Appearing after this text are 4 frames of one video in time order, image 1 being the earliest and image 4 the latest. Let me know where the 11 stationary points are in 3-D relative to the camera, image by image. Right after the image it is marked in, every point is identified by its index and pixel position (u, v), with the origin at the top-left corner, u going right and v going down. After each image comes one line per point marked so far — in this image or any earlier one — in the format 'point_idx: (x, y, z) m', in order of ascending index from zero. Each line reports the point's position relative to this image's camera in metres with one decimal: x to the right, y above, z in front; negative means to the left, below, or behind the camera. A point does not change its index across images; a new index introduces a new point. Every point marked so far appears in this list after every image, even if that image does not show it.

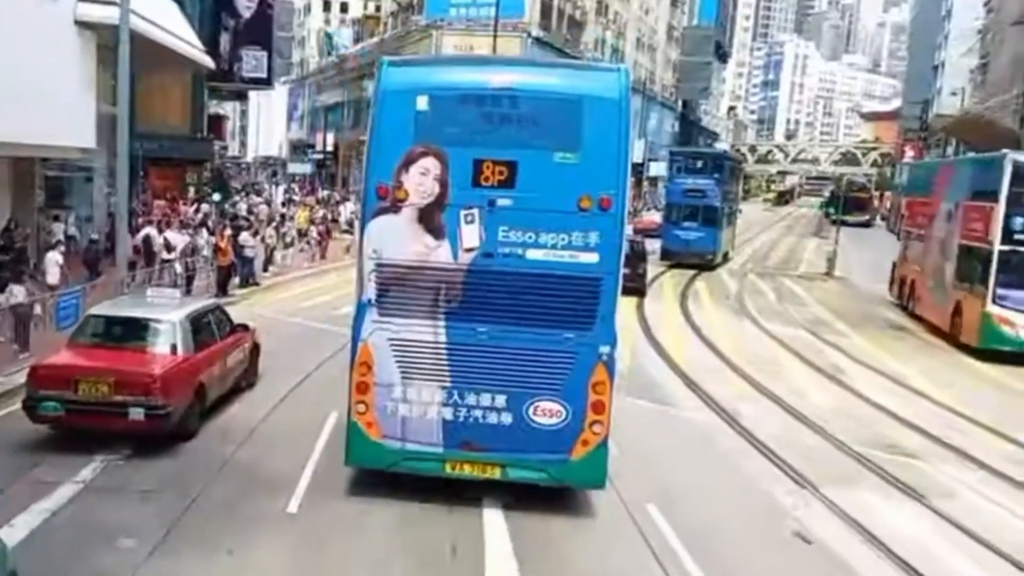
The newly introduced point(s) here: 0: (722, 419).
0: (+4.4, -2.7, +15.8) m
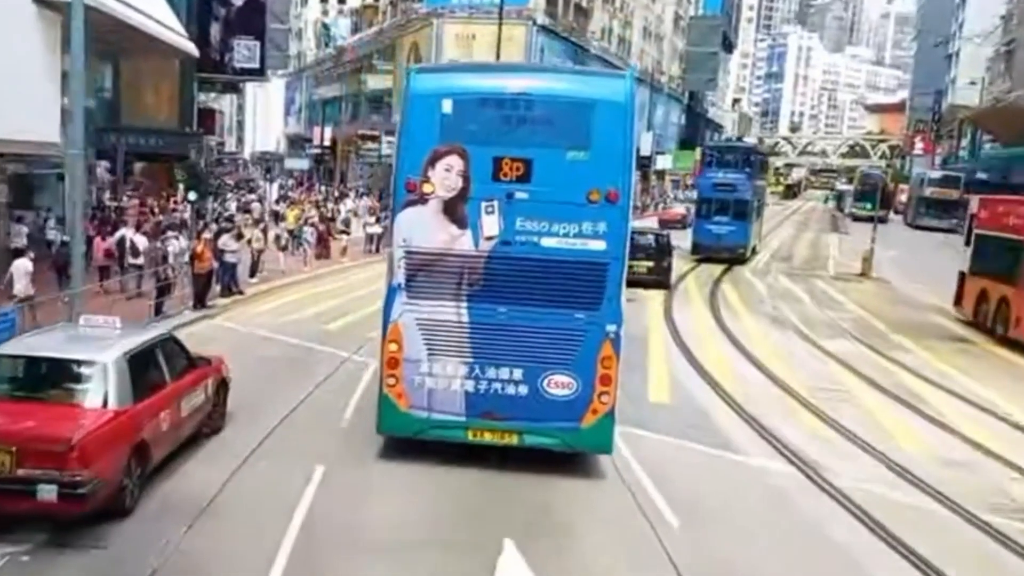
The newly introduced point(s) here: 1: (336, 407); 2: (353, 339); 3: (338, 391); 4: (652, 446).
0: (+4.8, -3.0, +13.0) m
1: (-3.4, -2.3, +14.7) m
2: (-4.2, -1.3, +19.9) m
3: (-3.6, -2.1, +15.7) m
4: (+2.5, -2.8, +13.5) m
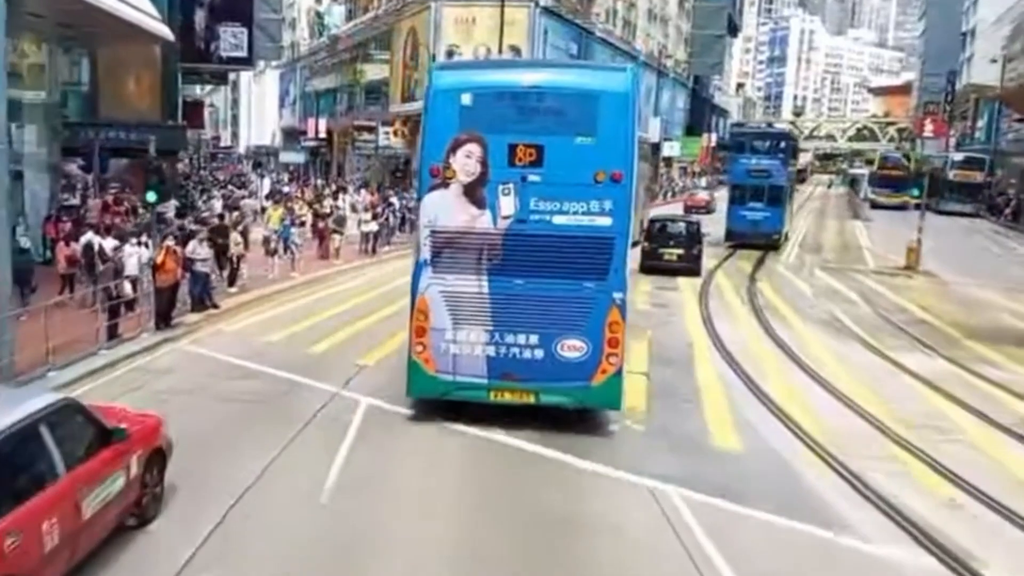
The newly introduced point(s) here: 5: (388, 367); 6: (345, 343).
0: (+5.3, -3.3, +9.7) m
1: (-3.0, -2.7, +11.5) m
2: (-3.7, -1.7, +16.7) m
3: (-3.2, -2.5, +12.5) m
4: (+2.9, -3.1, +10.3) m
5: (-2.7, -1.7, +16.7) m
6: (-4.1, -1.4, +18.5) m
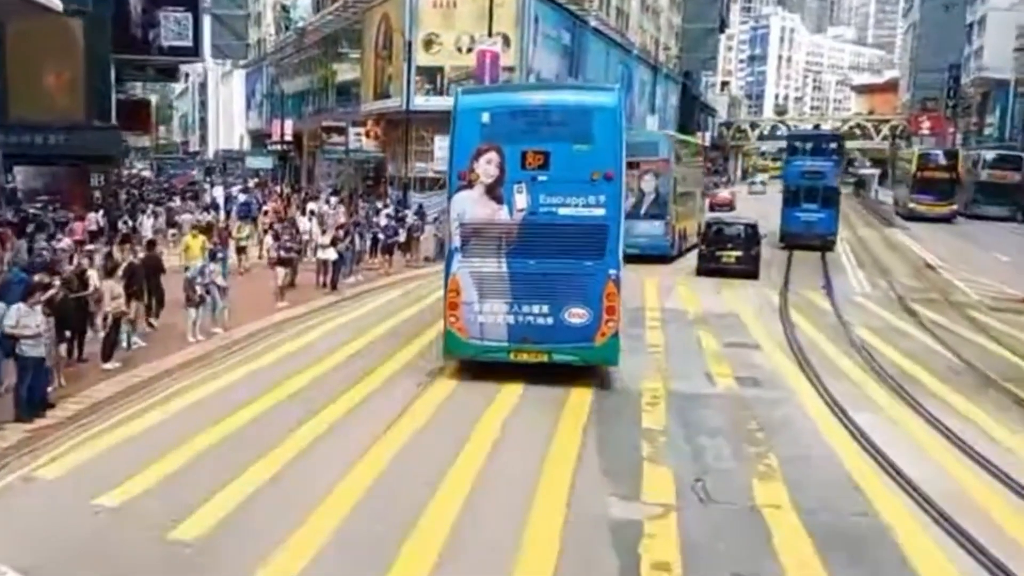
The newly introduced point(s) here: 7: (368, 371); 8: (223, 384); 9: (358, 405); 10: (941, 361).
0: (+6.0, -4.6, +1.9) m
1: (-2.3, -4.2, +3.5) m
2: (-3.2, -3.2, +8.6) m
3: (-2.5, -4.0, +4.5) m
4: (+3.7, -4.5, +2.4) m
5: (-2.1, -3.2, +8.7) m
6: (-3.6, -2.9, +10.4) m
7: (-3.5, -2.0, +17.5) m
8: (-6.3, -2.1, +16.2) m
9: (-3.1, -2.3, +14.7) m
10: (+10.8, -1.7, +19.3) m
